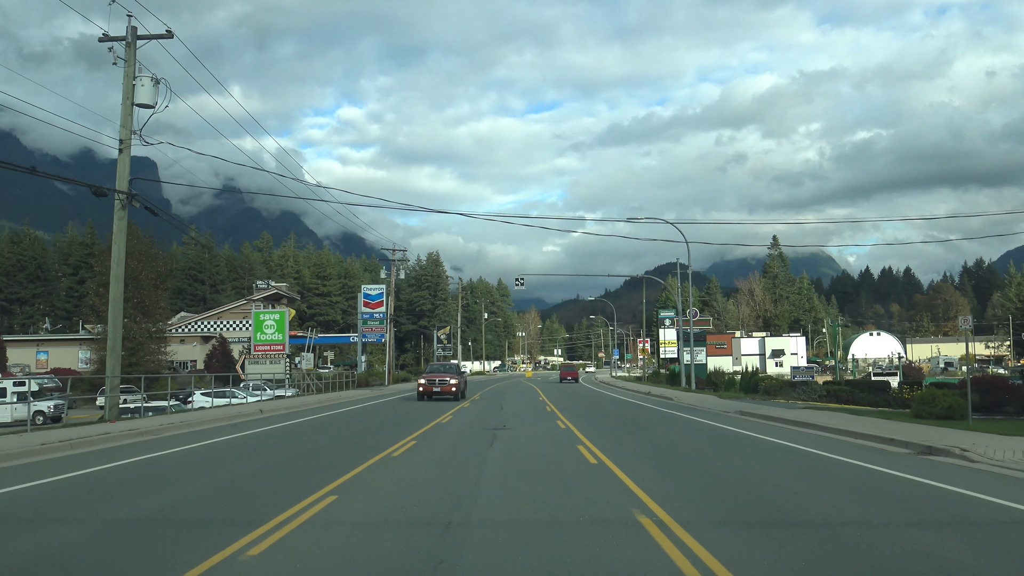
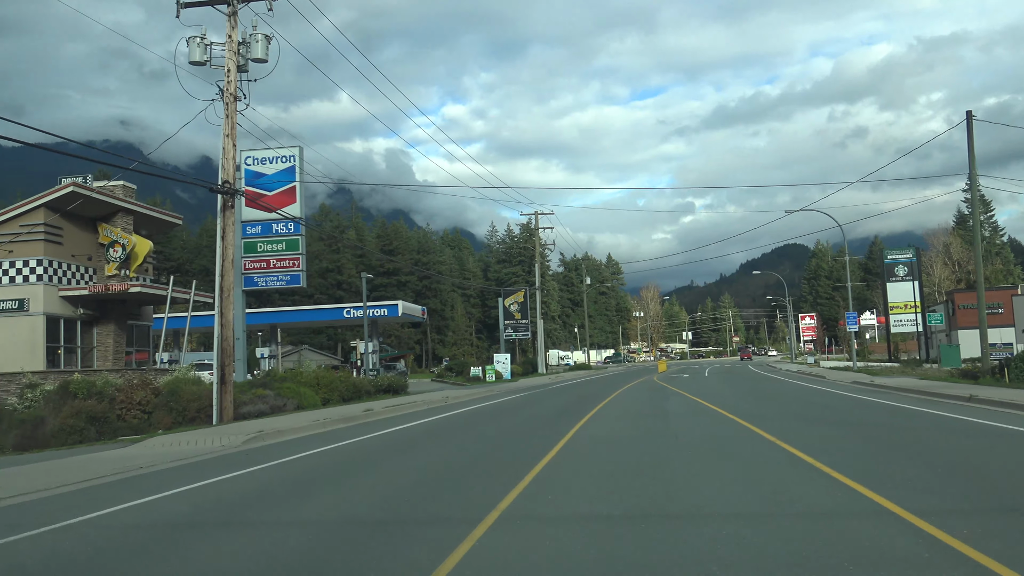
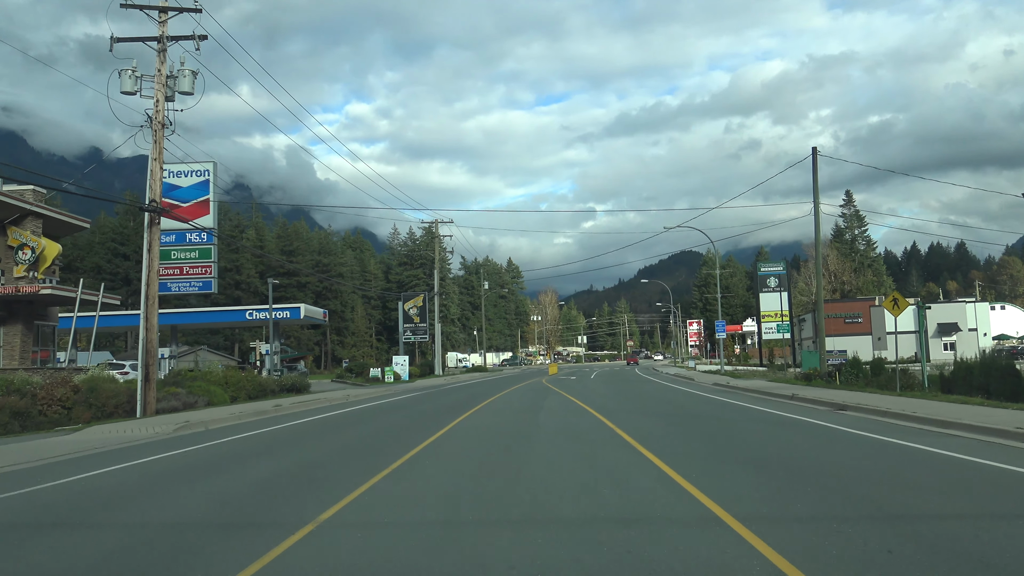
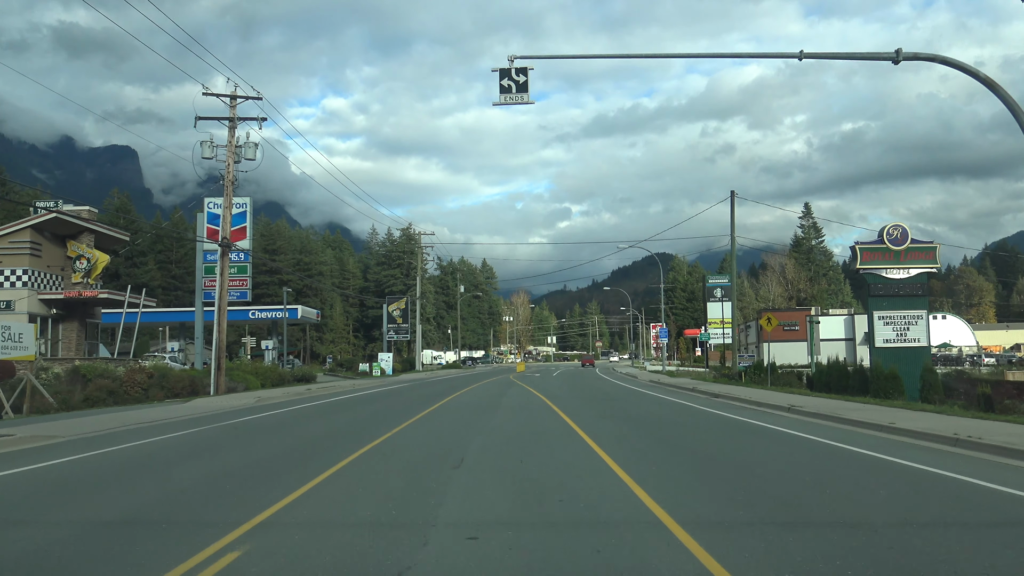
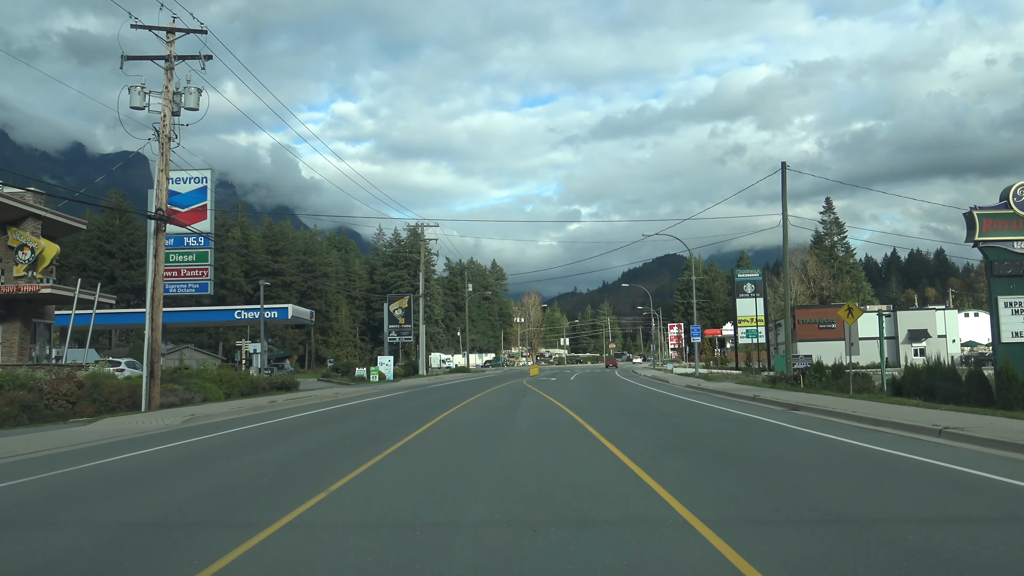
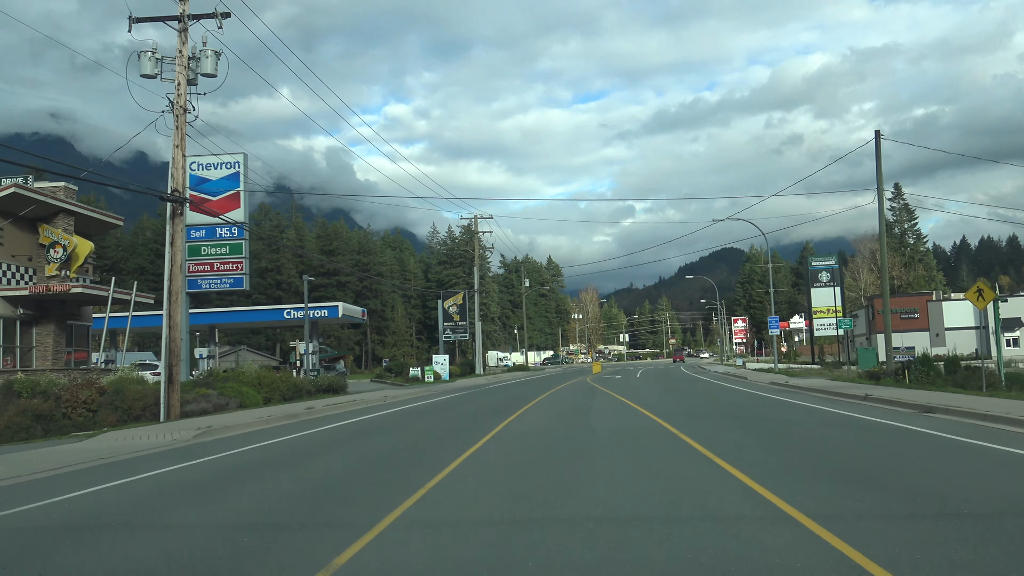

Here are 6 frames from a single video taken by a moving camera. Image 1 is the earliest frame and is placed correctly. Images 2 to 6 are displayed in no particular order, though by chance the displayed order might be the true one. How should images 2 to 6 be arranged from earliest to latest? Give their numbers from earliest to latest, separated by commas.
4, 5, 3, 6, 2
